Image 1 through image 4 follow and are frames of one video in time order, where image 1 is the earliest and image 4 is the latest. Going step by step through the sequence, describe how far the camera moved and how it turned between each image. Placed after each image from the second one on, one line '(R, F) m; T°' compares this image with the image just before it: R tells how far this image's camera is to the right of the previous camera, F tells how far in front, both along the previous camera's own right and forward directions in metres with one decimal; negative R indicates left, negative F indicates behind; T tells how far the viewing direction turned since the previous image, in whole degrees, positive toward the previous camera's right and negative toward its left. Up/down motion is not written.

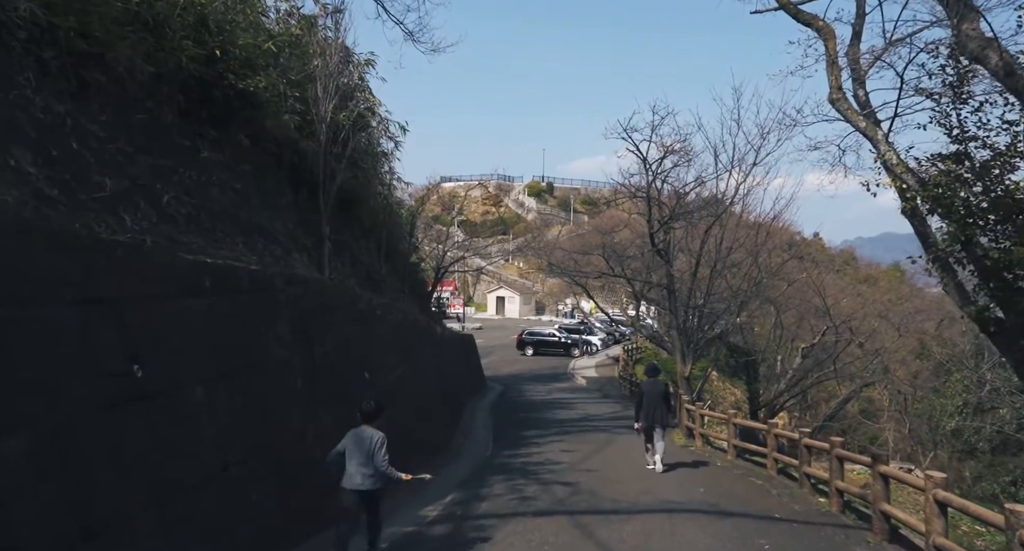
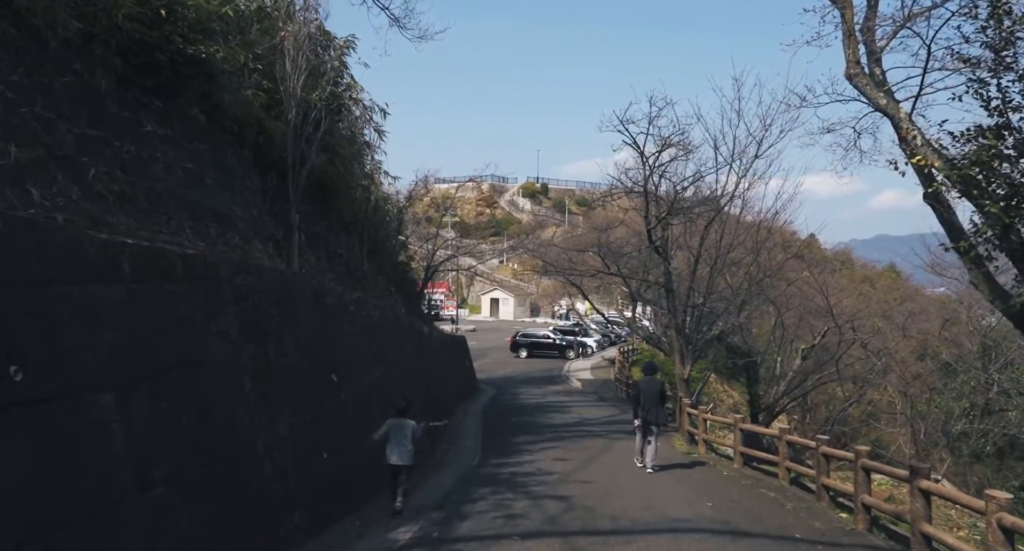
(+0.1, +1.3) m; 0°
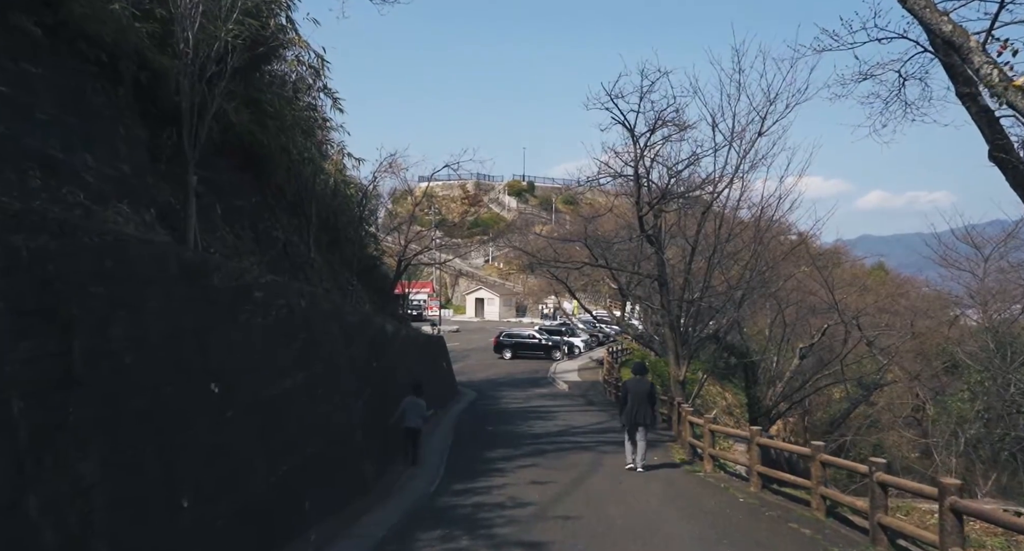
(+0.3, +3.0) m; +1°
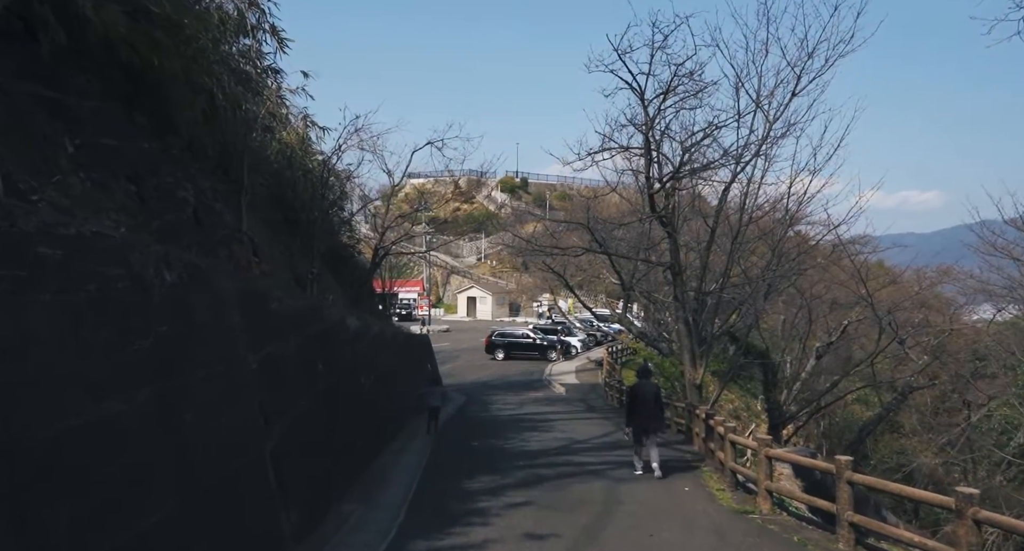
(+0.1, +4.1) m; 0°
